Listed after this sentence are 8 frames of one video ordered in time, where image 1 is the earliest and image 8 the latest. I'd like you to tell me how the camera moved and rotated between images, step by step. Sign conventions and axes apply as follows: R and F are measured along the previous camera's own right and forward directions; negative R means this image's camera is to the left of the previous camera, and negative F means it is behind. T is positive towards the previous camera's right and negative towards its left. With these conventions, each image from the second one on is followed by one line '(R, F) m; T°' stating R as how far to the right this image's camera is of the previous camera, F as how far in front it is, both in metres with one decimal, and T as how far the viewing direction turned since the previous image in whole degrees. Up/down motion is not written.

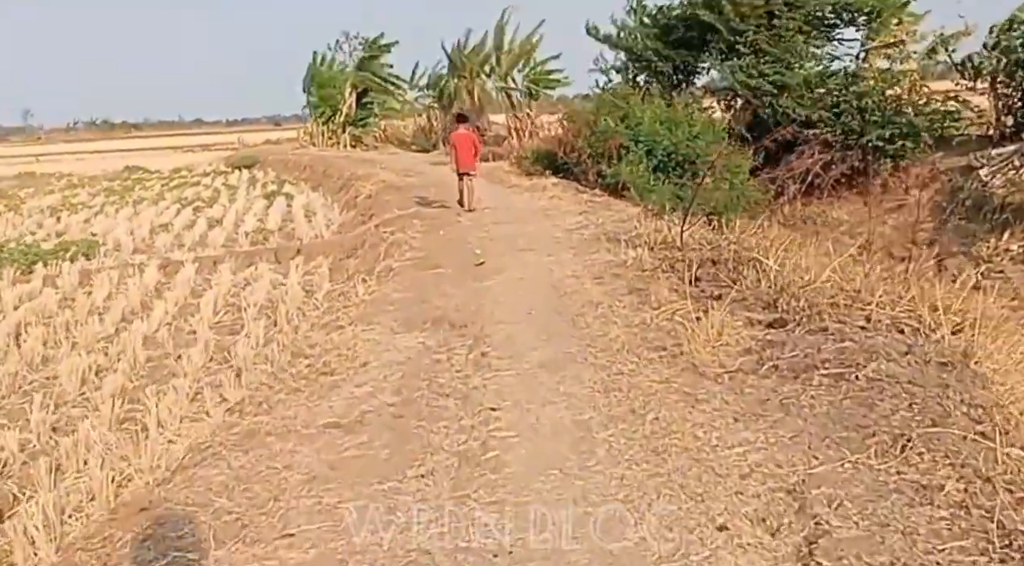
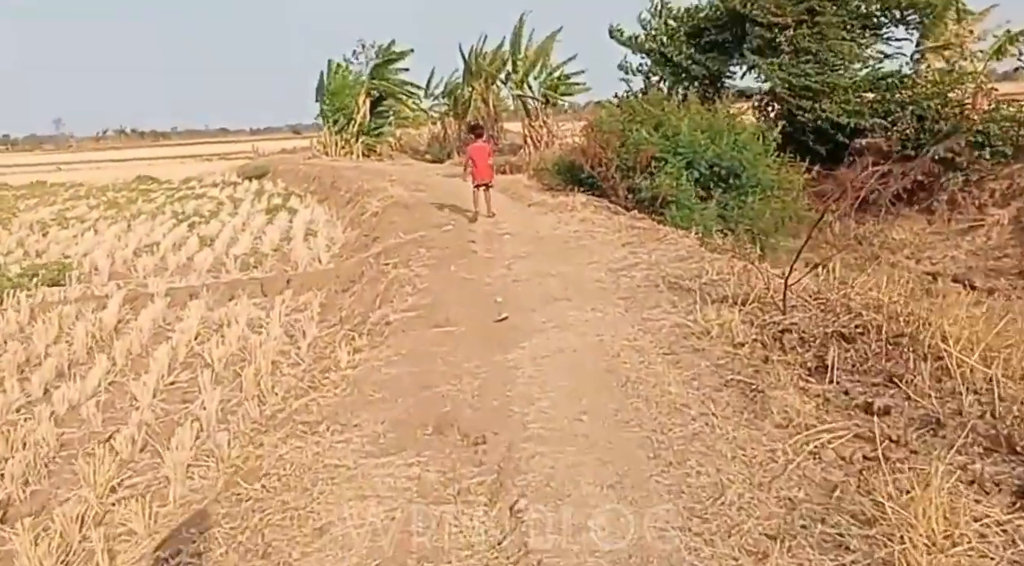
(-0.1, +1.6) m; -1°
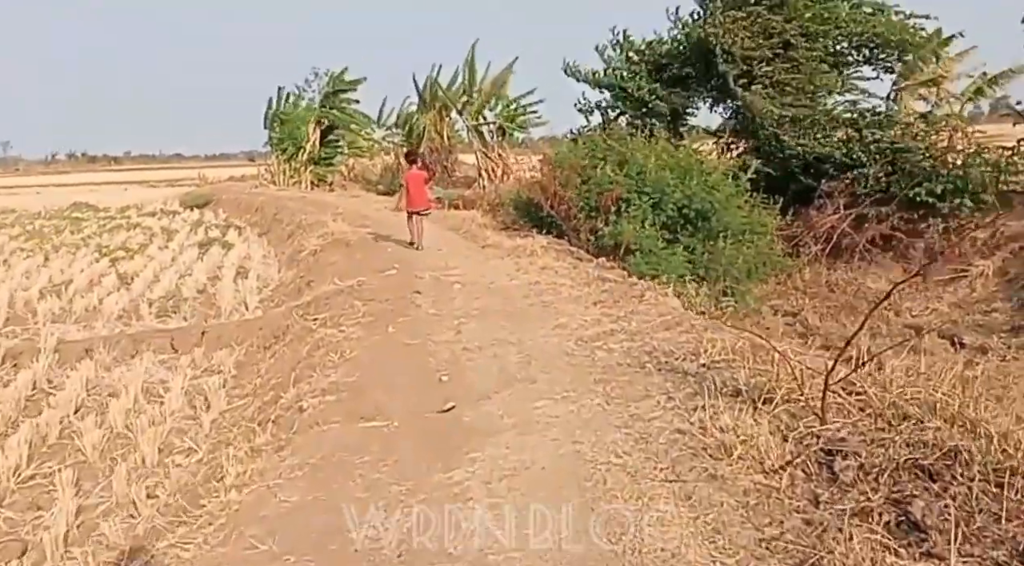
(0.0, +1.1) m; +4°
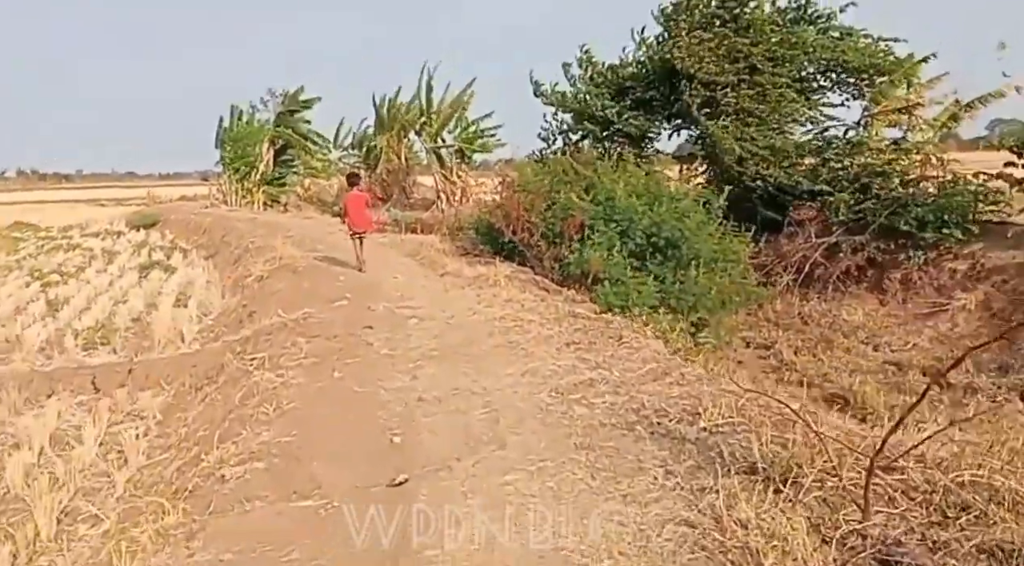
(0.0, +0.7) m; +3°
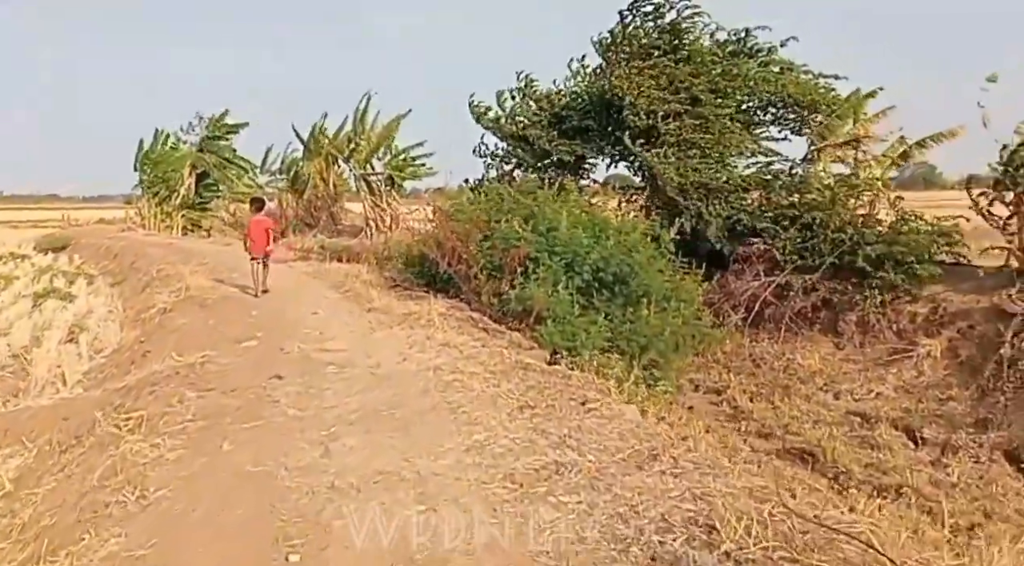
(-0.1, +1.0) m; +5°
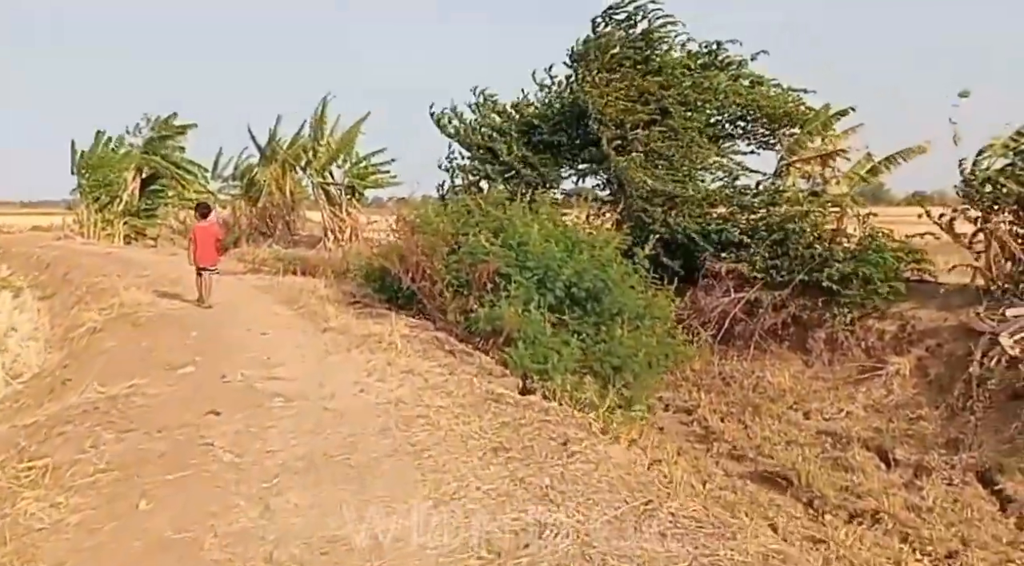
(-0.1, +0.4) m; +3°
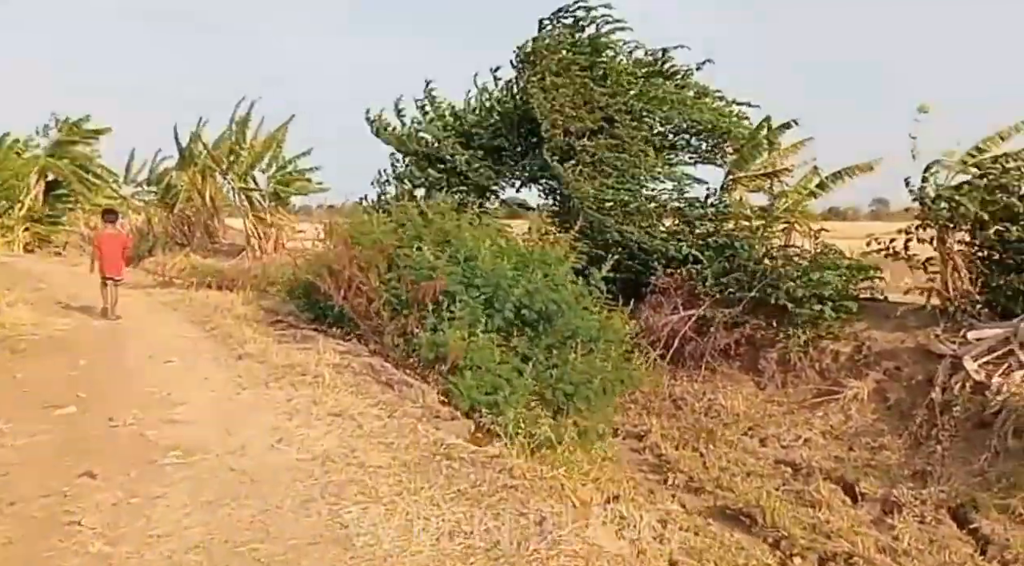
(-0.1, +0.8) m; +5°
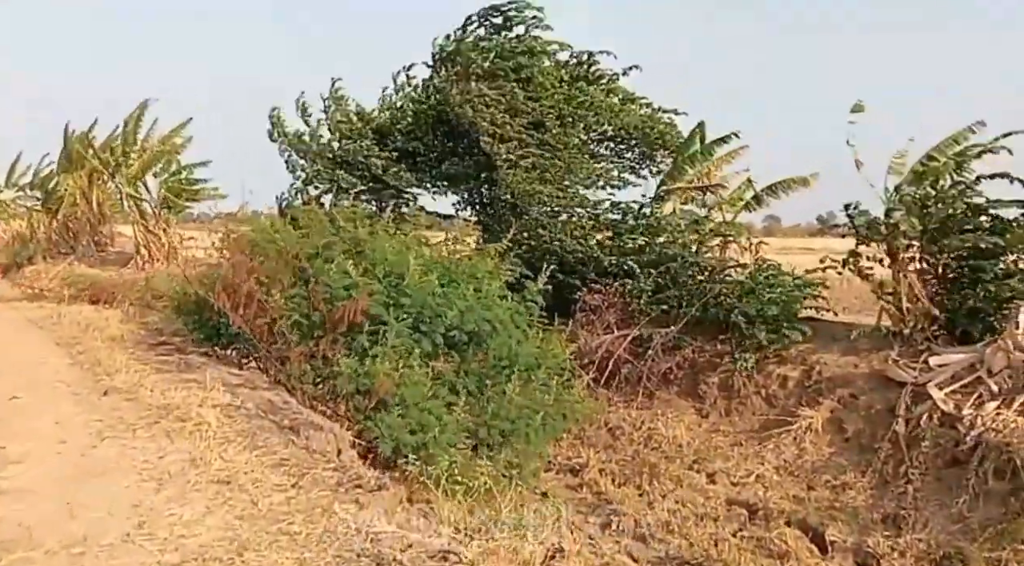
(-0.2, +1.1) m; +7°
